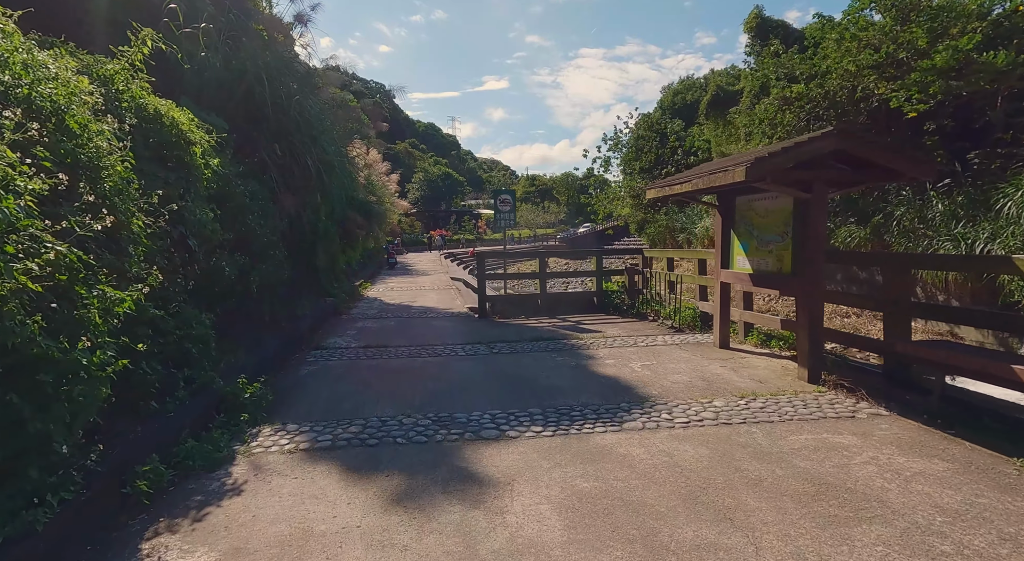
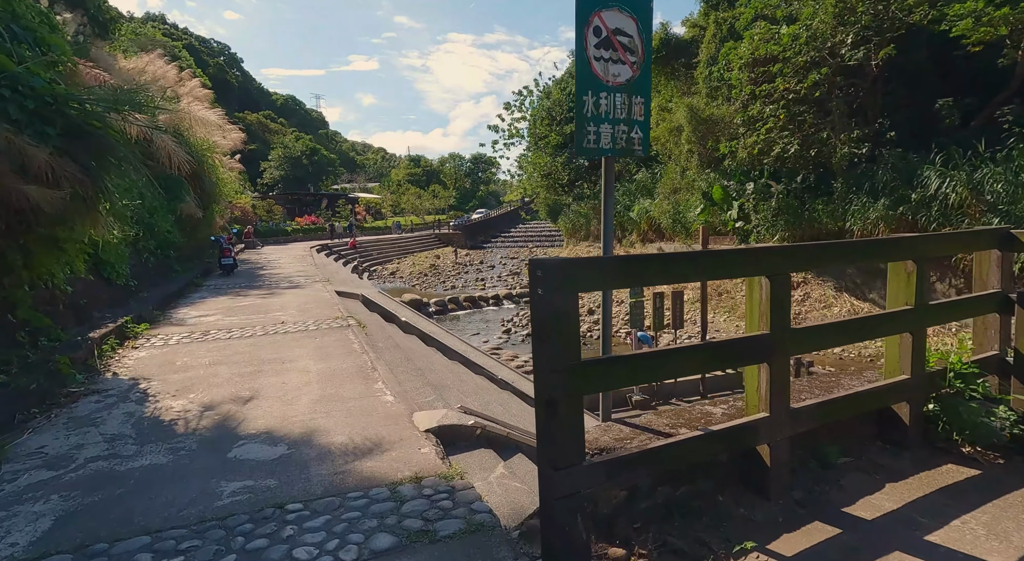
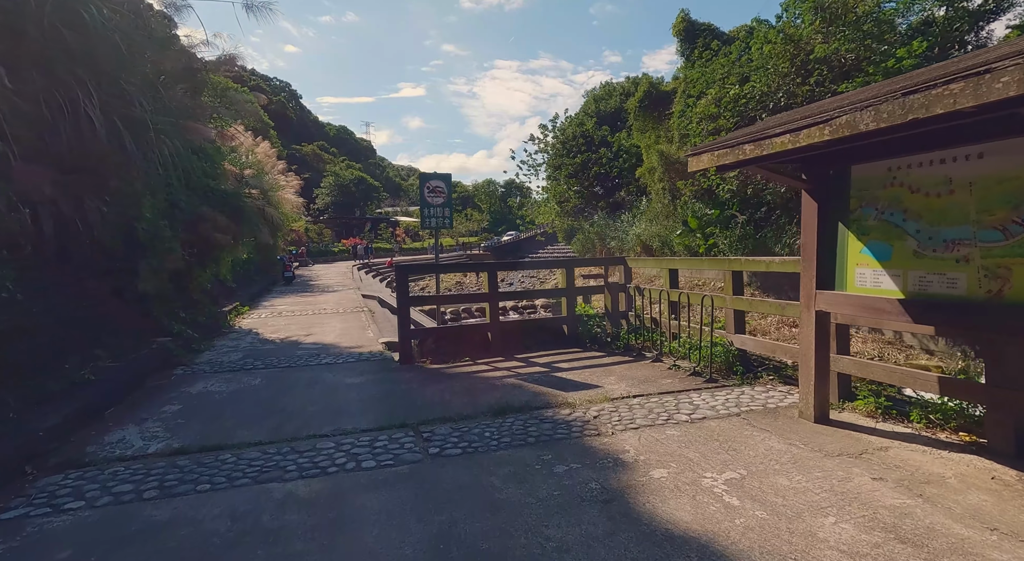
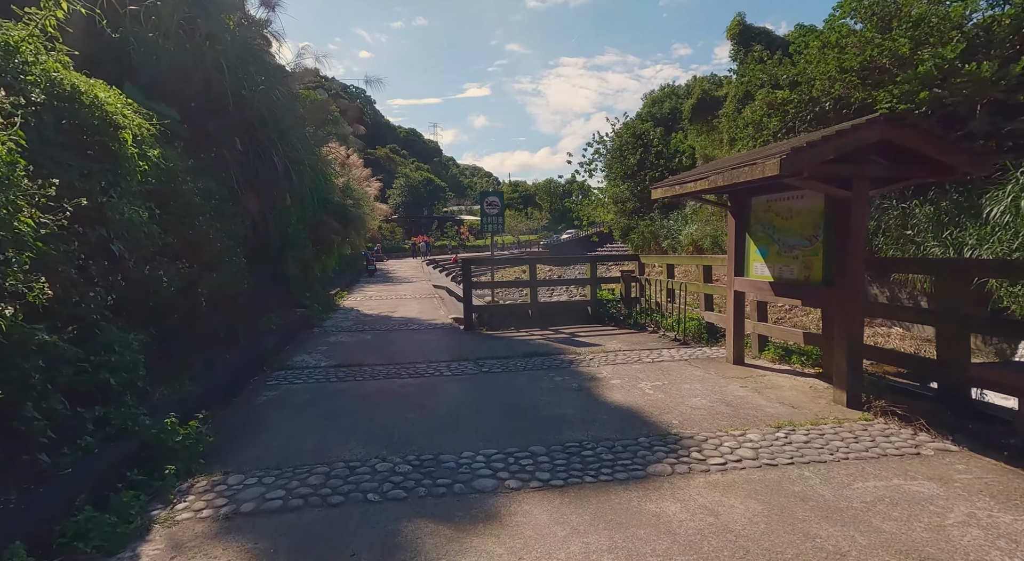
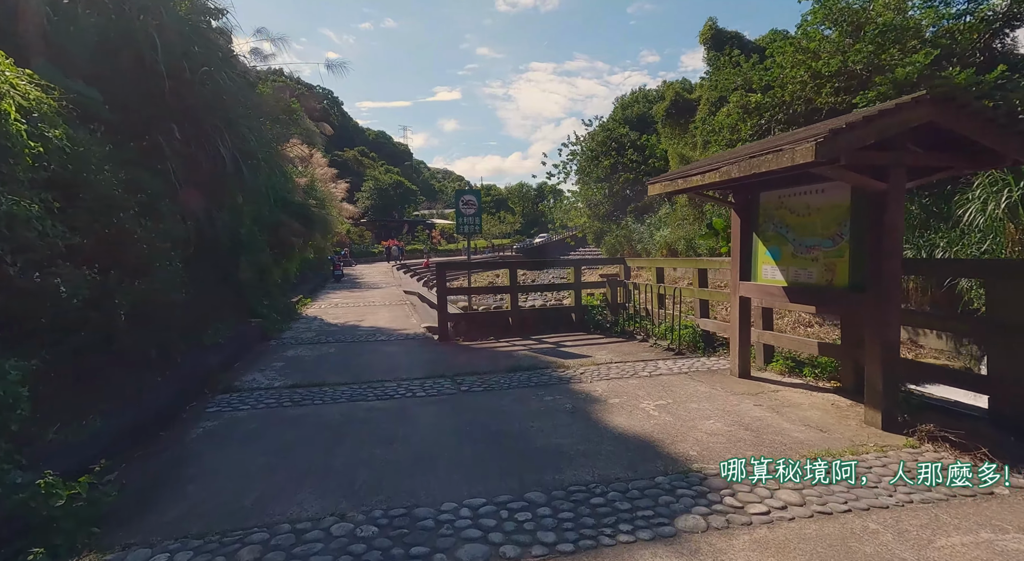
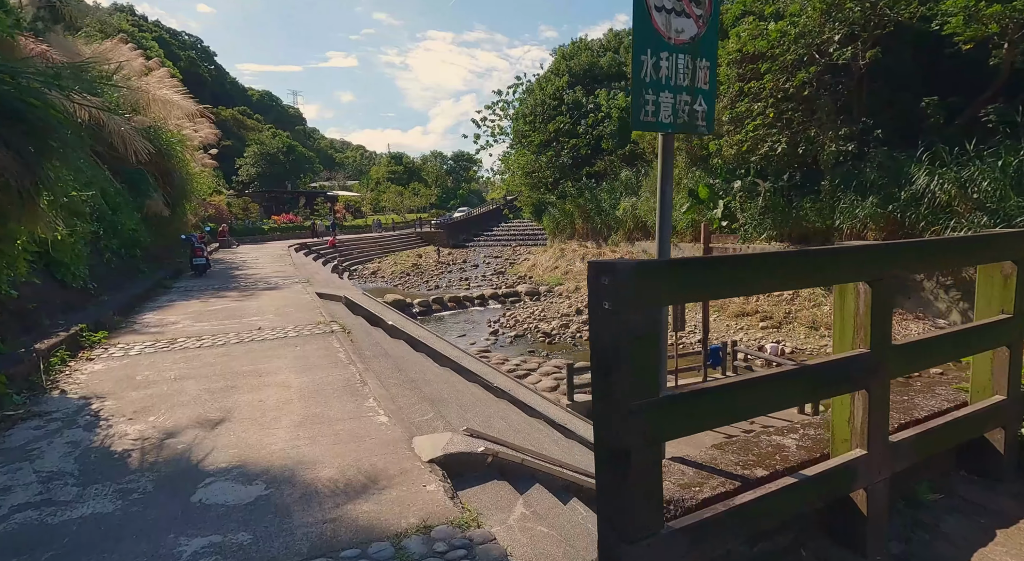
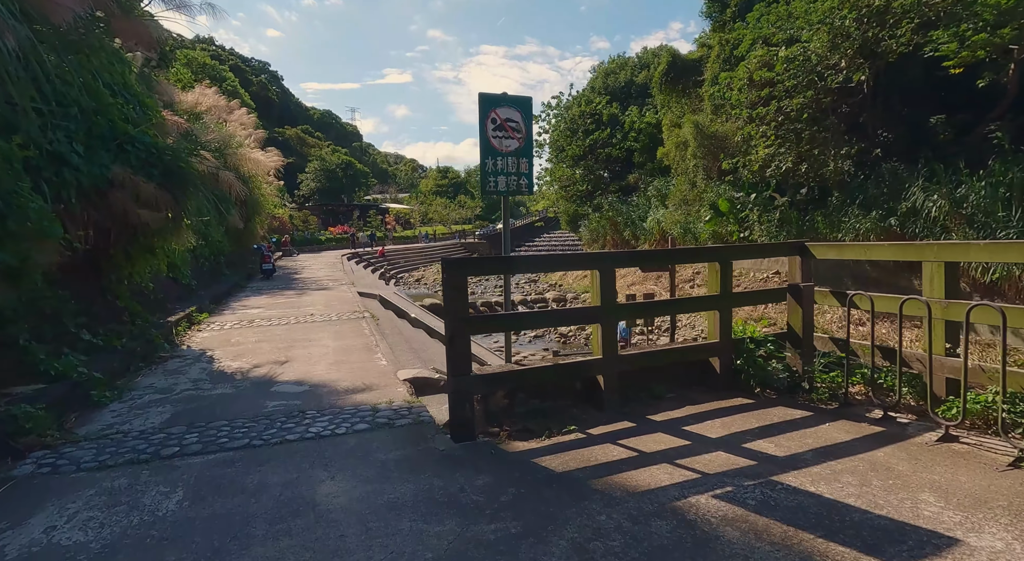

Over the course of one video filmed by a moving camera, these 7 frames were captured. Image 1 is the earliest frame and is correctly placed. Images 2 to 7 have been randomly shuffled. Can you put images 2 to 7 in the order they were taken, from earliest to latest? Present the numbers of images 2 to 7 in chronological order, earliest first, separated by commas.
4, 5, 3, 7, 2, 6
